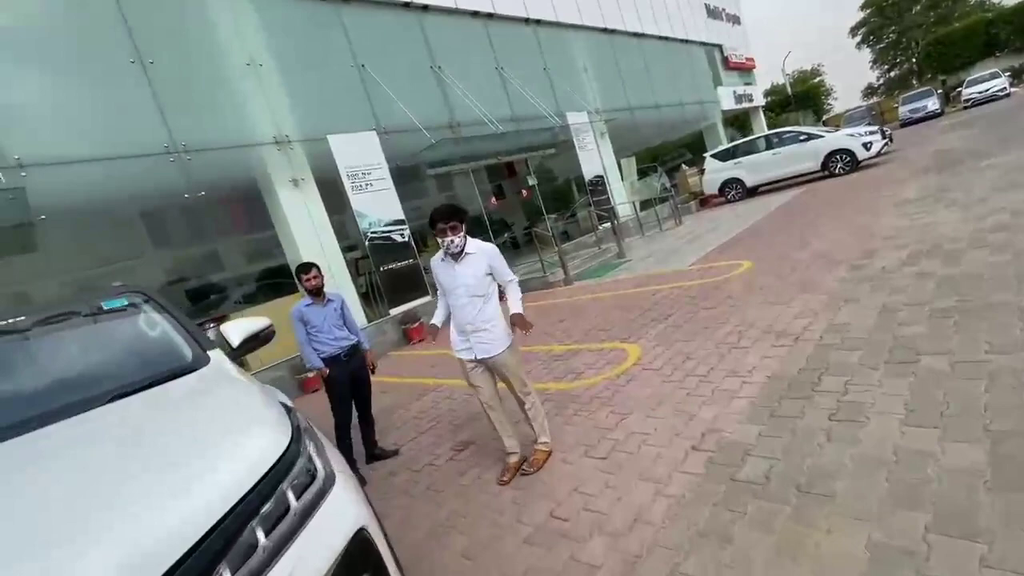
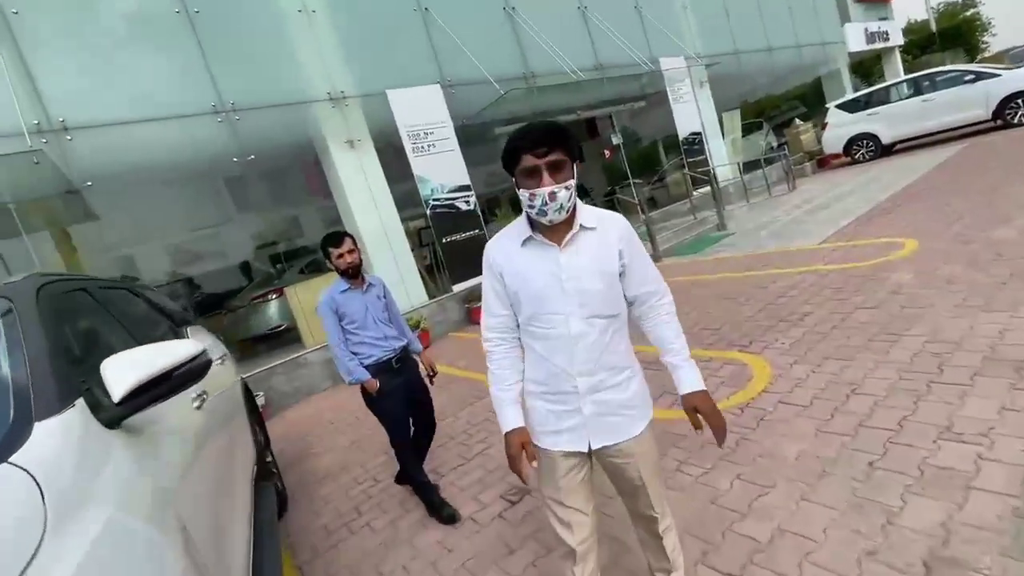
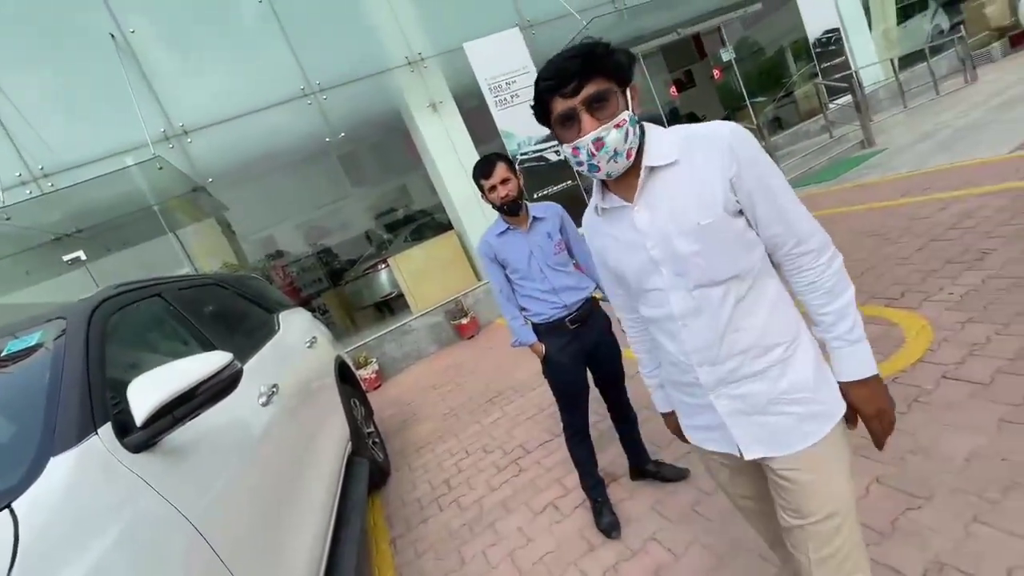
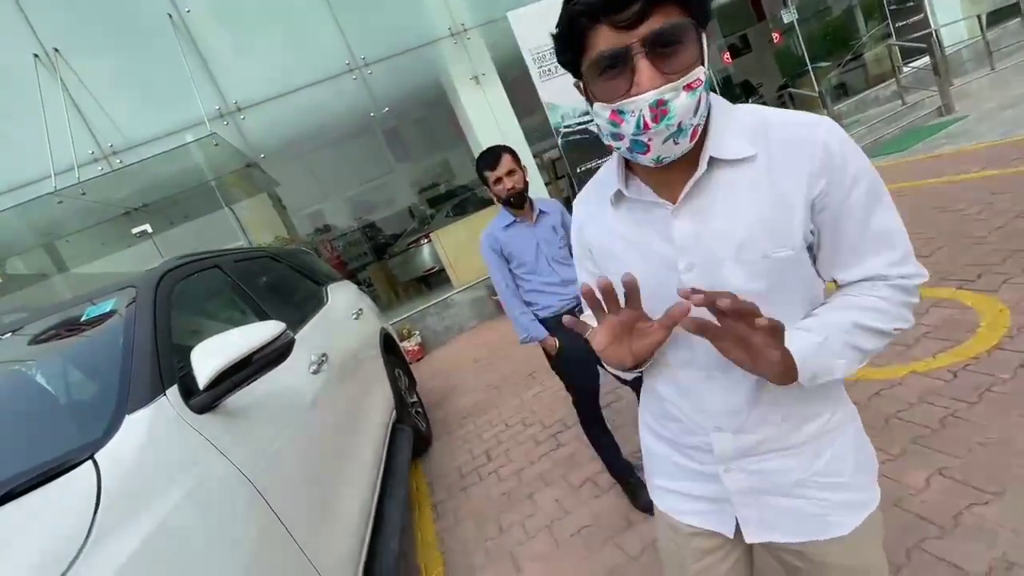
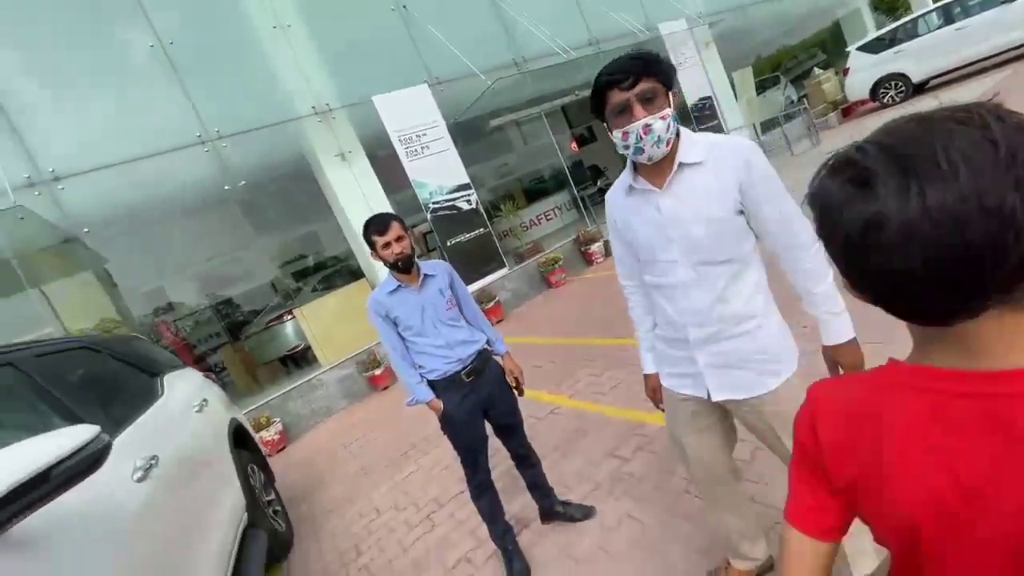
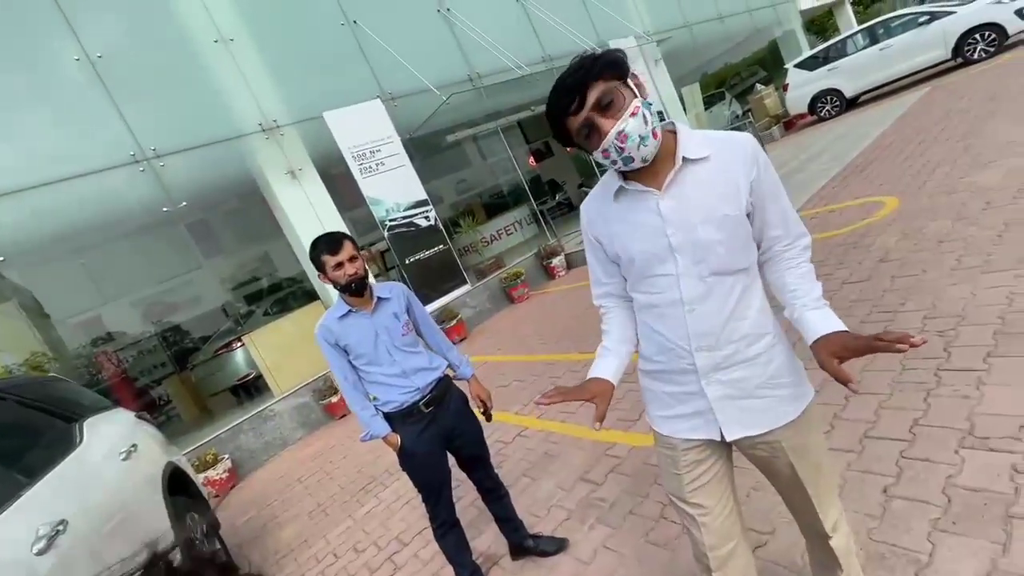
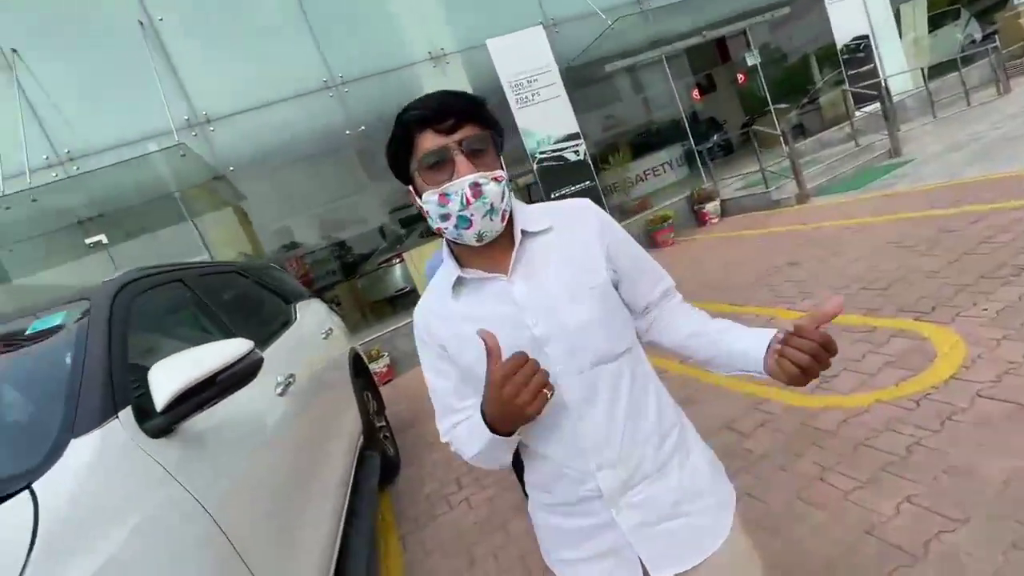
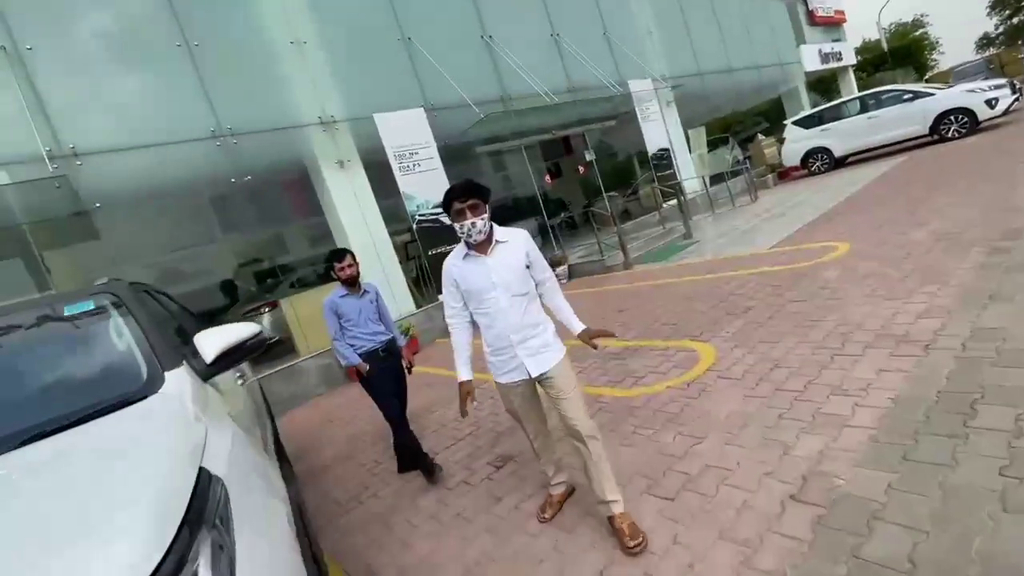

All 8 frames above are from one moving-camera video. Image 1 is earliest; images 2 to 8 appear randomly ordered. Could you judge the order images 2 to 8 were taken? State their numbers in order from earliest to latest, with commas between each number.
8, 2, 7, 4, 3, 6, 5
